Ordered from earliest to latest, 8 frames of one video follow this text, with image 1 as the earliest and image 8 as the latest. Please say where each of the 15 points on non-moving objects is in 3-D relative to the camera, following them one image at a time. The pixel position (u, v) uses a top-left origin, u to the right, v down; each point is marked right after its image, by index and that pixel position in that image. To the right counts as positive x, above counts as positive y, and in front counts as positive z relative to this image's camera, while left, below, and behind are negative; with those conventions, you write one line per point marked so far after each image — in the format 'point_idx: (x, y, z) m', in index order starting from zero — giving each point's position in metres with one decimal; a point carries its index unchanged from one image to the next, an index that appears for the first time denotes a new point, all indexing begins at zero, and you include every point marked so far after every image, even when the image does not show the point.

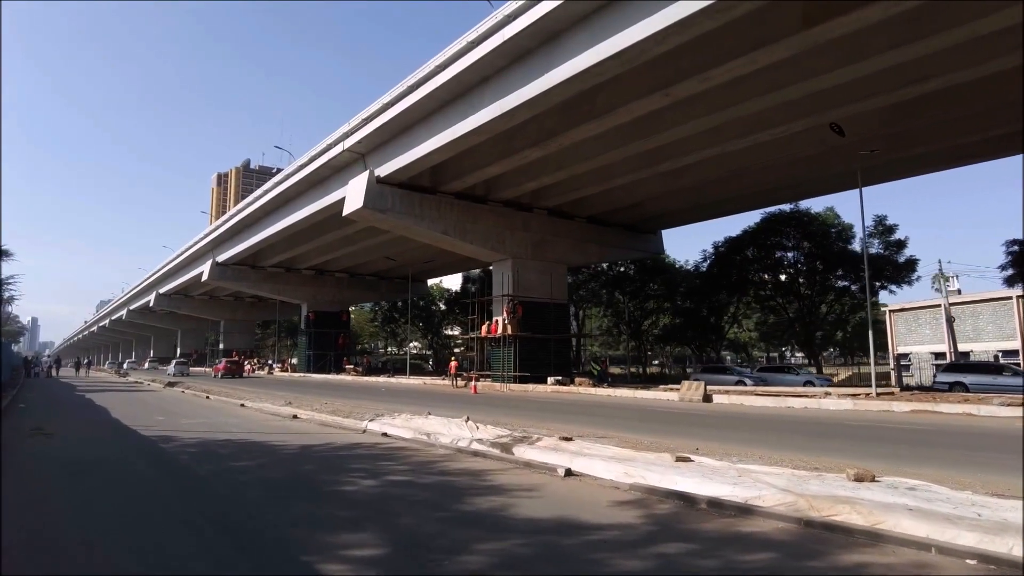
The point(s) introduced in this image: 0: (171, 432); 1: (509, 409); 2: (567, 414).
0: (-5.7, -2.4, +11.4) m
1: (-0.2, -3.3, +18.5) m
2: (+1.3, -3.2, +17.0) m
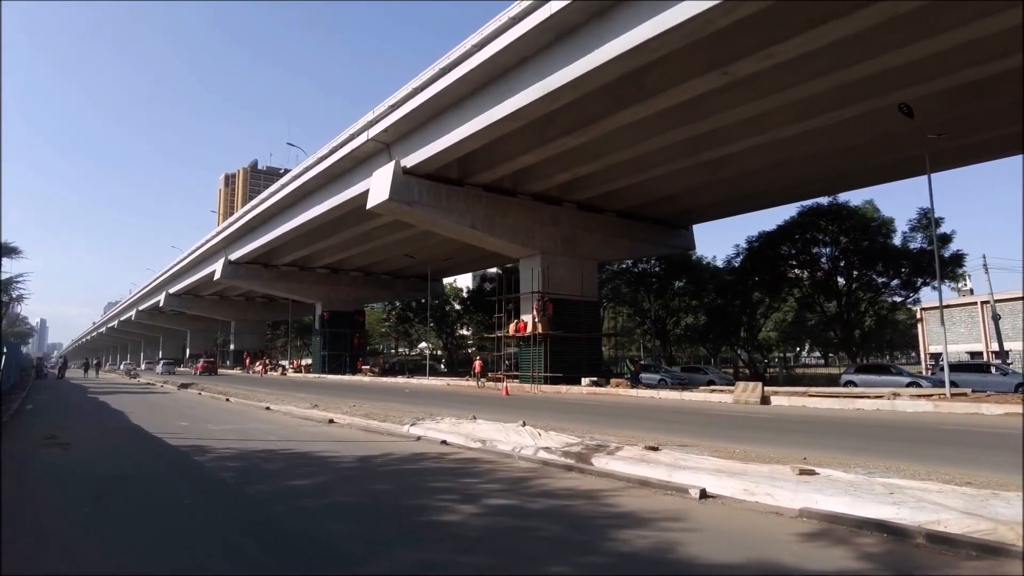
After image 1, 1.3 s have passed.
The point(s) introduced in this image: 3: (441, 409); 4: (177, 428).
0: (-4.6, -2.3, +10.1) m
1: (+1.0, -3.1, +17.1) m
2: (+2.5, -3.0, +15.6) m
3: (-2.0, -3.3, +18.9) m
4: (-5.8, -2.5, +12.0) m
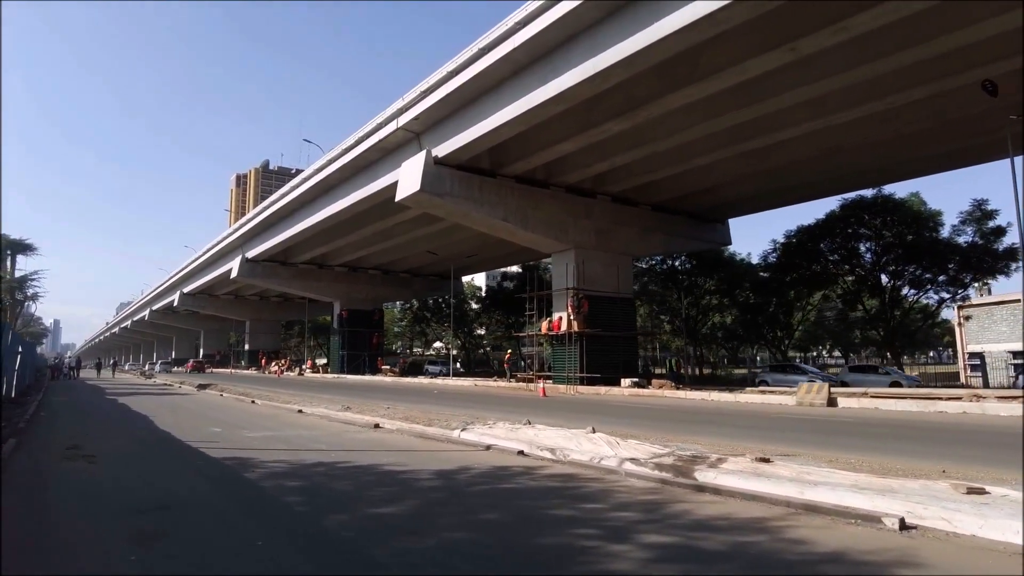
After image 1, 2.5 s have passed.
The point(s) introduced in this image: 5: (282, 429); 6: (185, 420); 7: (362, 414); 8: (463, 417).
0: (-3.4, -2.1, +8.8) m
1: (+2.2, -2.9, +15.8) m
2: (+3.7, -2.8, +14.3) m
3: (-0.8, -3.2, +17.6) m
4: (-4.7, -2.3, +10.7) m
5: (-3.8, -2.4, +11.5) m
6: (-6.5, -2.6, +13.6) m
7: (-3.5, -3.0, +16.0) m
8: (-1.1, -2.9, +15.3) m
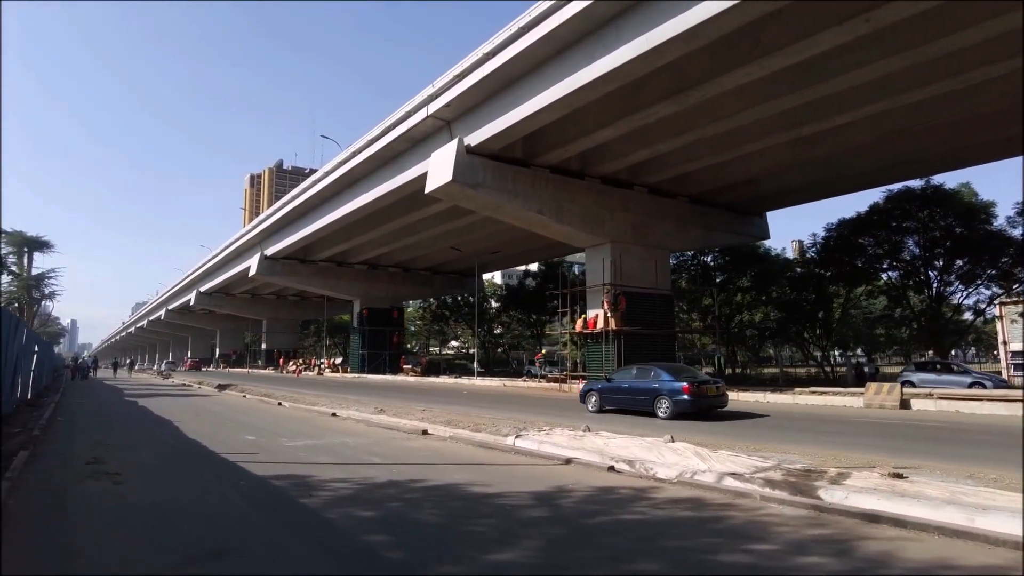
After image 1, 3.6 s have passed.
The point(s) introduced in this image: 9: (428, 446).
0: (-2.5, -2.0, +7.6) m
1: (+3.3, -2.8, +14.5) m
2: (+4.8, -2.7, +13.0) m
3: (+0.3, -3.0, +16.4) m
4: (-3.7, -2.2, +9.6) m
5: (-2.8, -2.3, +10.3) m
6: (-5.4, -2.5, +12.5) m
7: (-2.4, -2.8, +14.8) m
8: (0.0, -2.8, +14.1) m
9: (-1.2, -2.2, +9.7) m
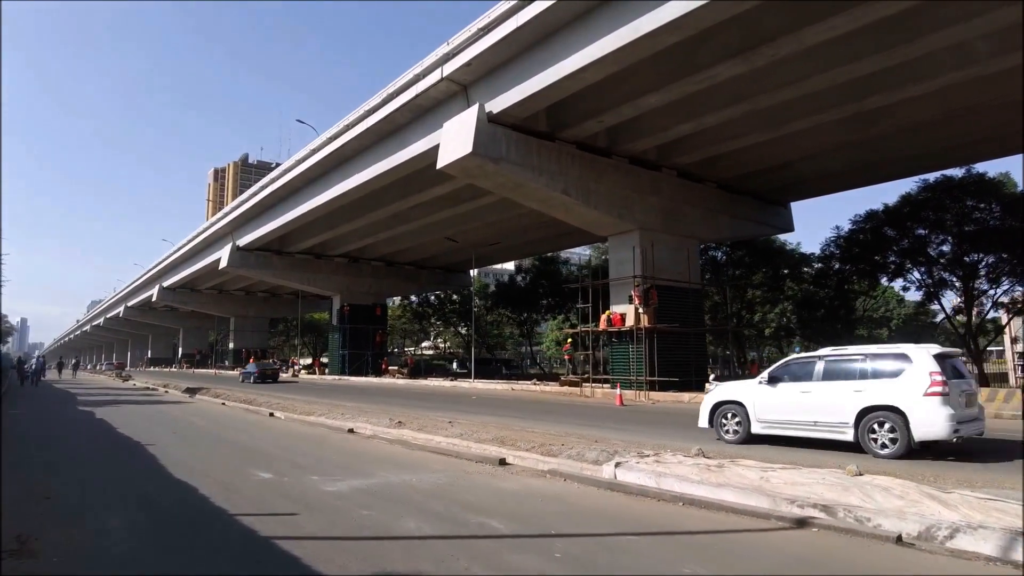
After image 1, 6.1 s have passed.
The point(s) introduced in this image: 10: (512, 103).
0: (-0.9, -1.7, +4.5) m
1: (+4.5, -2.5, +11.6) m
2: (+6.0, -2.4, +10.2) m
3: (+1.4, -2.7, +13.4) m
4: (-2.3, -1.9, +6.4) m
5: (-1.4, -1.9, +7.2) m
6: (-4.2, -2.2, +9.2) m
7: (-1.3, -2.5, +11.7) m
8: (+1.2, -2.5, +11.1) m
9: (+0.2, -1.9, +6.6) m
10: (0.0, +5.2, +19.5) m
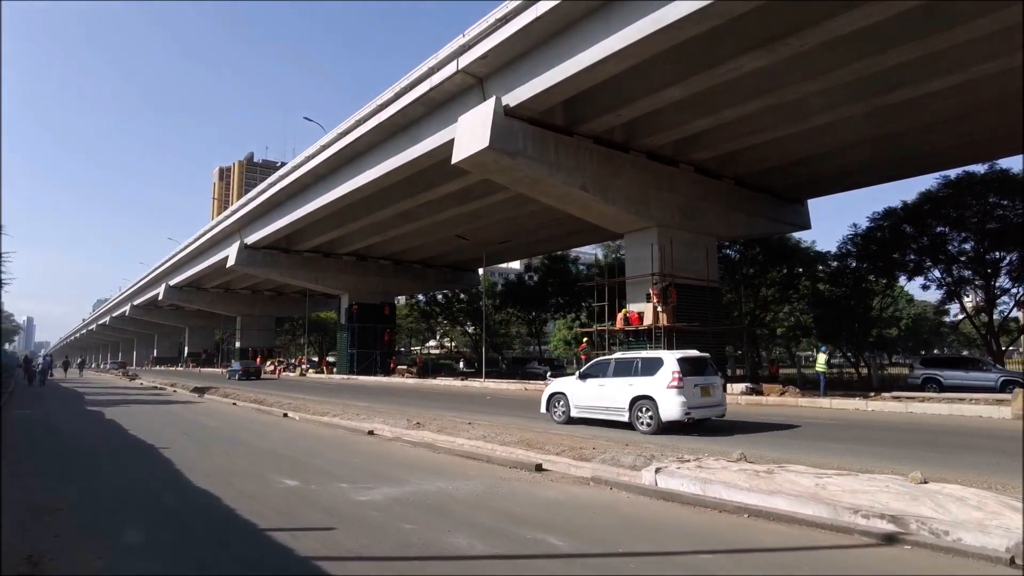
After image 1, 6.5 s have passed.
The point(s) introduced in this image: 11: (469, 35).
0: (-0.5, -1.6, +4.0) m
1: (+4.9, -2.5, +11.1) m
2: (+6.4, -2.4, +9.7) m
3: (+1.9, -2.7, +12.9) m
4: (-1.9, -1.8, +5.9) m
5: (-1.0, -1.9, +6.7) m
6: (-3.7, -2.1, +8.7) m
7: (-0.8, -2.5, +11.2) m
8: (+1.6, -2.4, +10.6) m
9: (+0.7, -1.9, +6.1) m
10: (+0.5, +5.3, +19.0) m
11: (-1.3, +7.3, +19.8) m
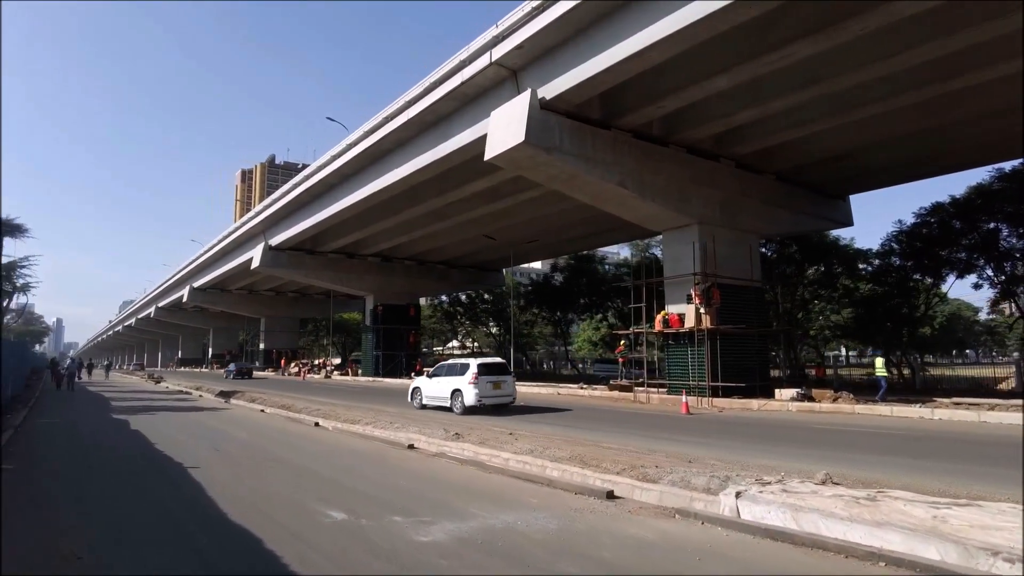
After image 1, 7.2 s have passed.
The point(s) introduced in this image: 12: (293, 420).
0: (0.0, -1.7, +3.2) m
1: (+5.7, -2.5, +10.1) m
2: (+7.2, -2.4, +8.6) m
3: (+2.7, -2.7, +12.0) m
4: (-1.2, -1.9, +5.1) m
5: (-0.4, -1.9, +5.9) m
6: (-3.0, -2.2, +8.0) m
7: (-0.1, -2.5, +10.4) m
8: (+2.3, -2.4, +9.7) m
9: (+1.3, -1.9, +5.3) m
10: (+1.4, +5.3, +18.2) m
11: (-0.3, +7.3, +19.0) m
12: (-5.4, -3.3, +16.9) m
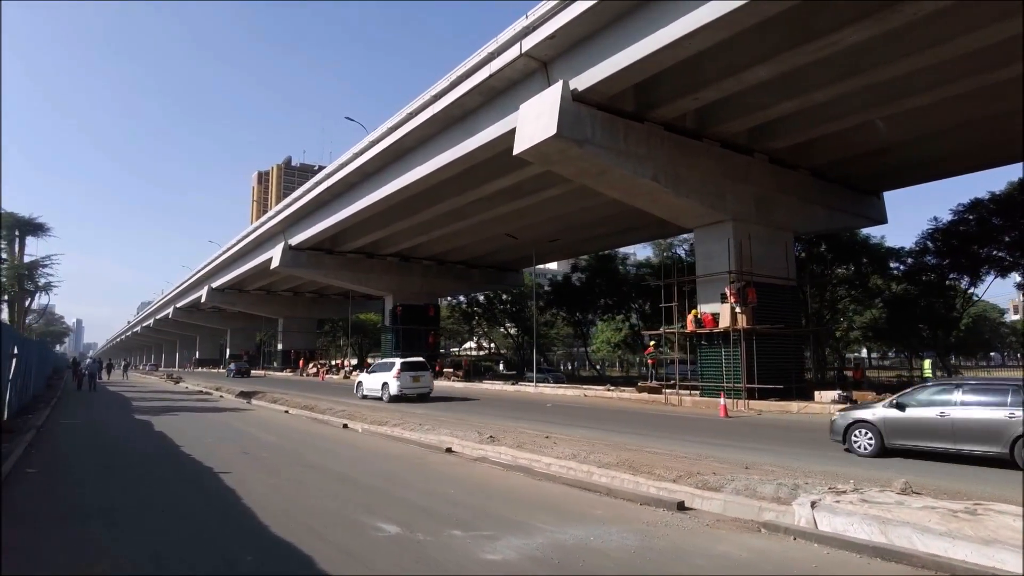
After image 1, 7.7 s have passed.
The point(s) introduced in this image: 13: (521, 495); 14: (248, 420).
0: (+0.5, -1.6, +2.6) m
1: (+6.3, -2.4, +9.4) m
2: (+7.8, -2.3, +7.9) m
3: (+3.4, -2.6, +11.3) m
4: (-0.7, -1.8, +4.5) m
5: (+0.2, -1.9, +5.3) m
6: (-2.4, -2.1, +7.4) m
7: (+0.6, -2.4, +9.8) m
8: (+3.0, -2.4, +9.1) m
9: (+1.8, -1.8, +4.6) m
10: (+2.2, +5.3, +17.6) m
11: (+0.5, +7.3, +18.4) m
12: (-4.6, -3.2, +16.4) m
13: (+0.1, -2.1, +6.9) m
14: (-6.7, -3.3, +17.3) m
